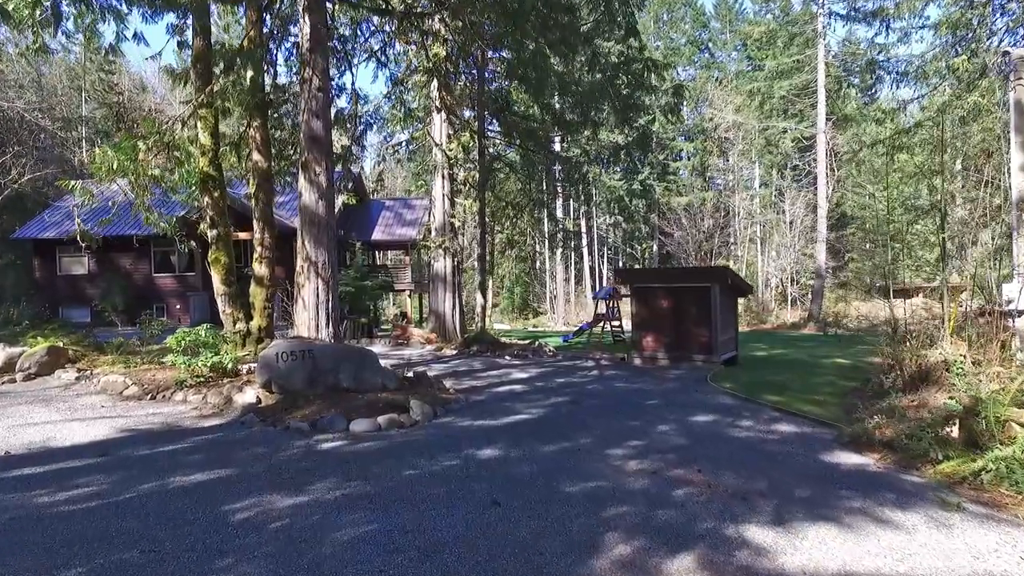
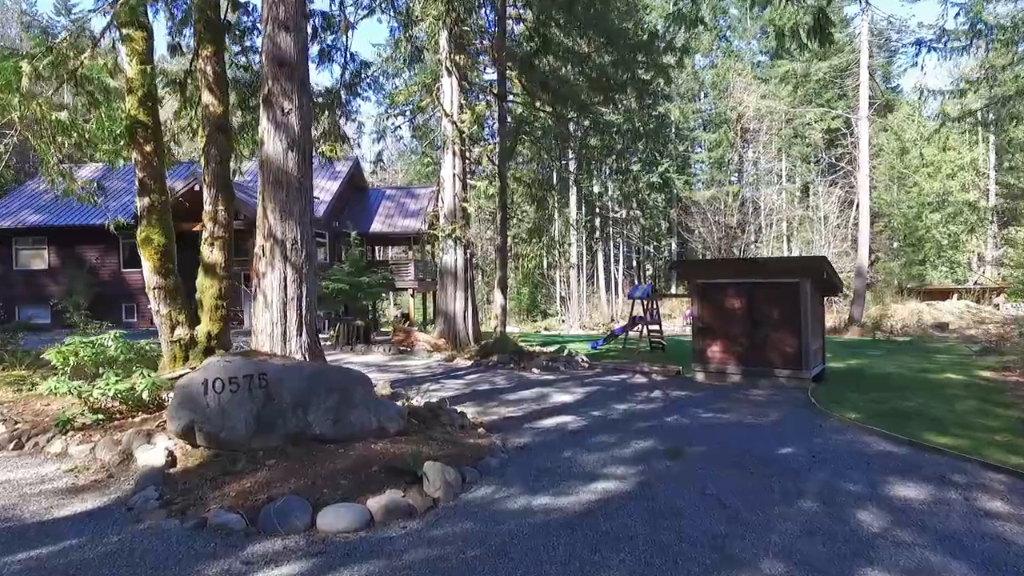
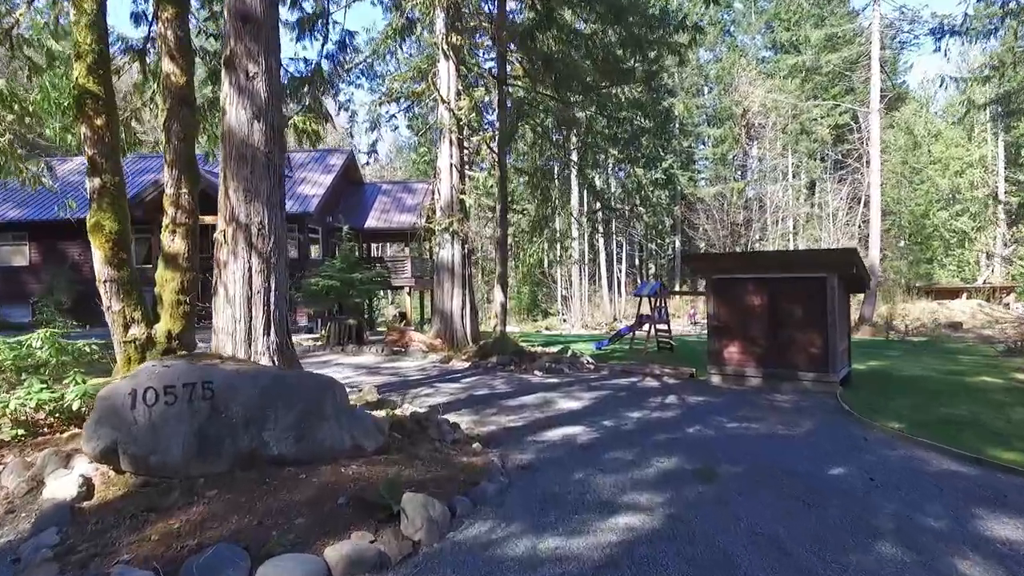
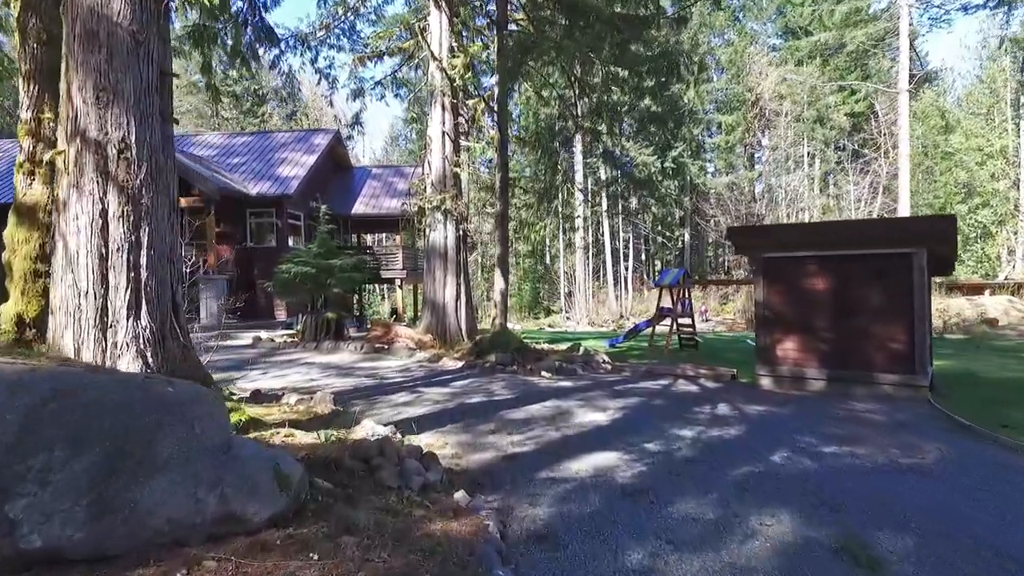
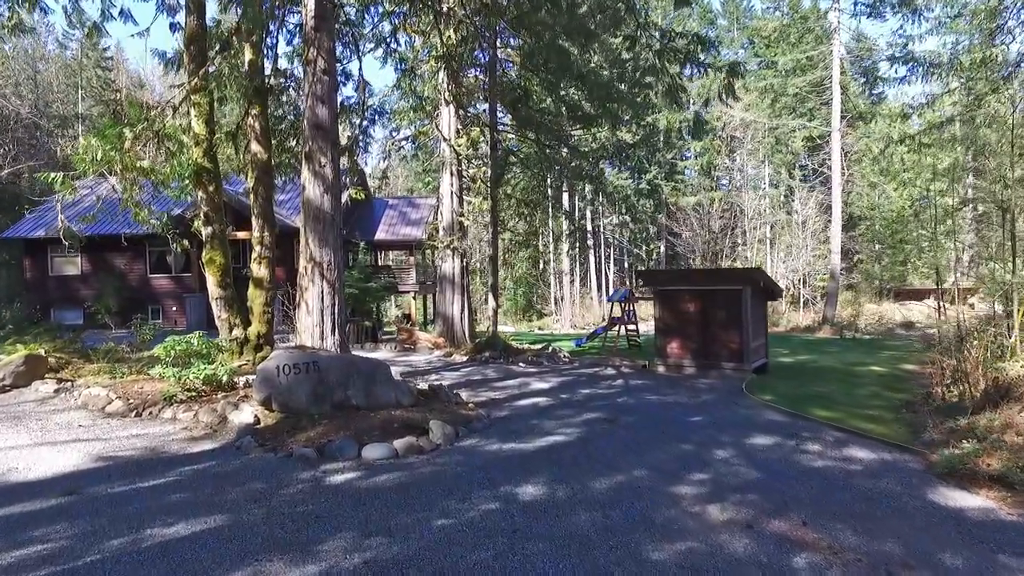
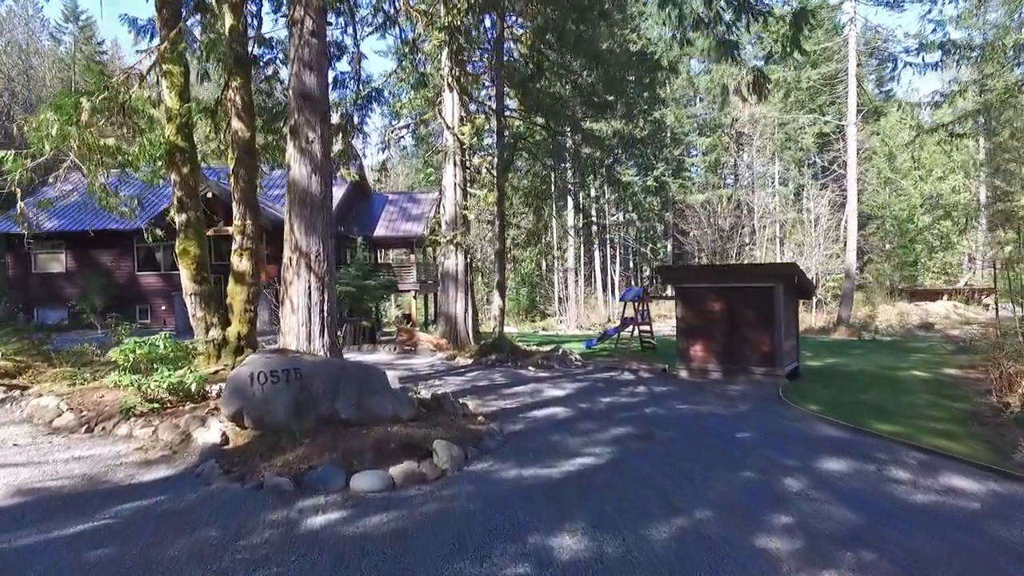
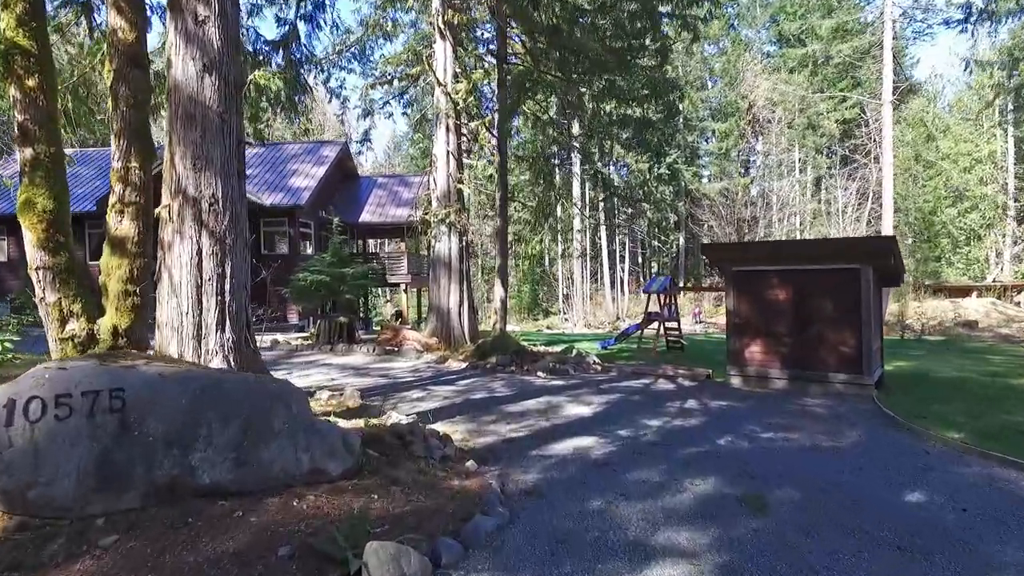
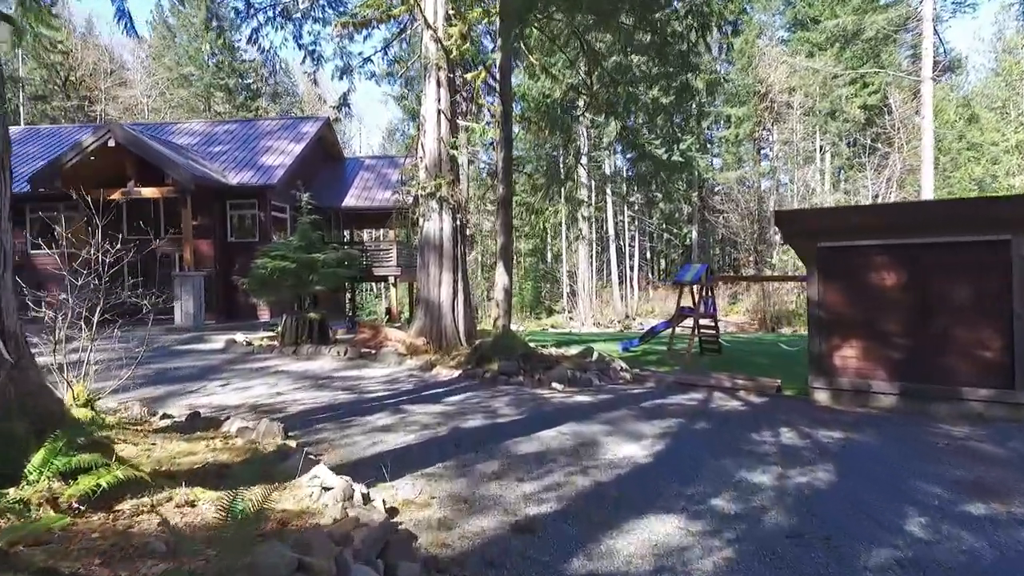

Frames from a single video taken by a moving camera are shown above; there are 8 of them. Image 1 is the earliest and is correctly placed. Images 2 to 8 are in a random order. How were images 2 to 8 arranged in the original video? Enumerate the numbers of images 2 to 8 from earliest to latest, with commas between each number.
5, 6, 2, 3, 7, 4, 8
